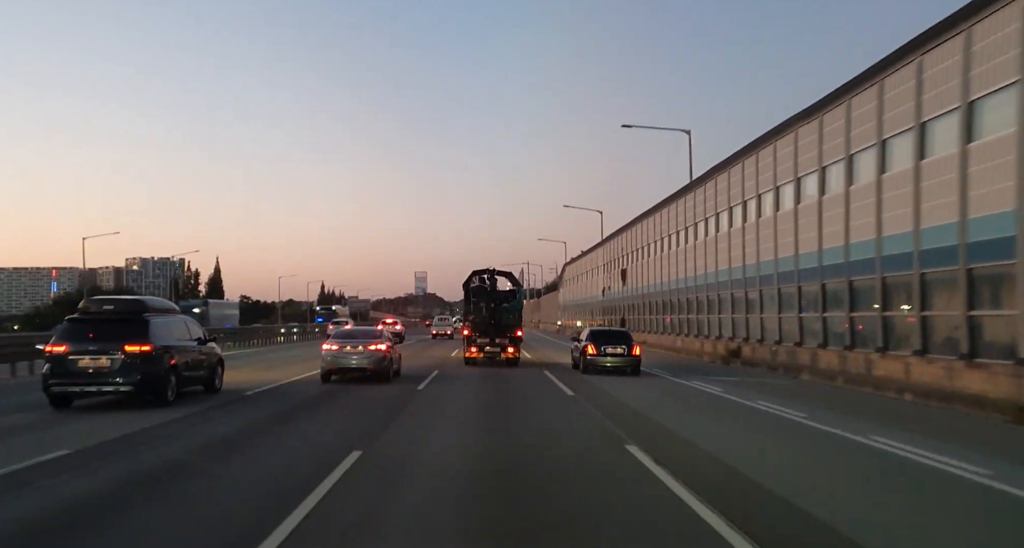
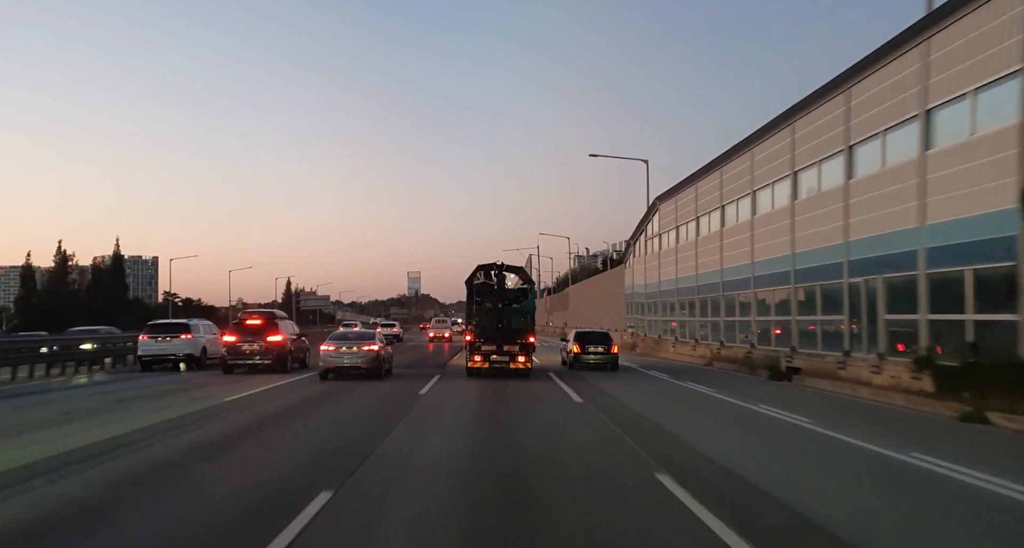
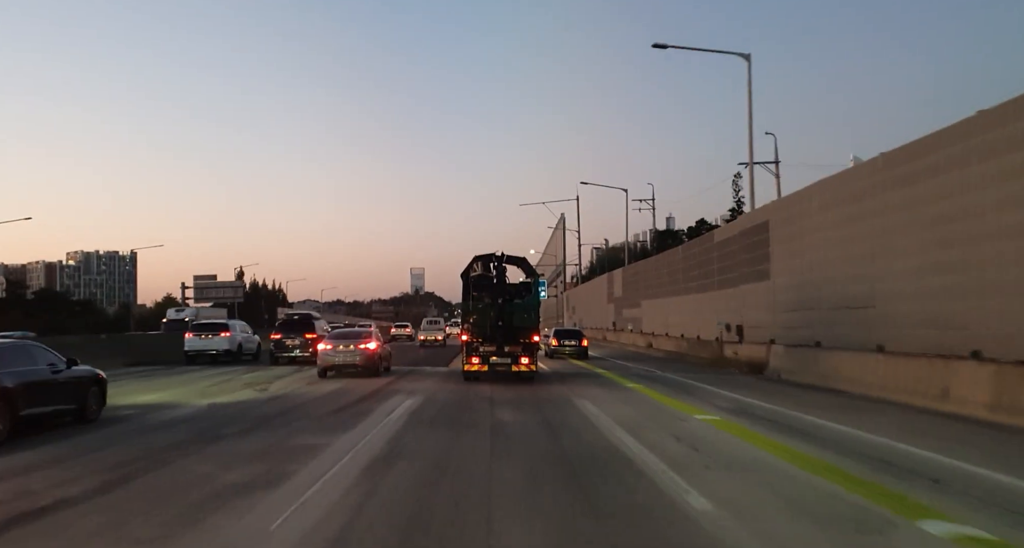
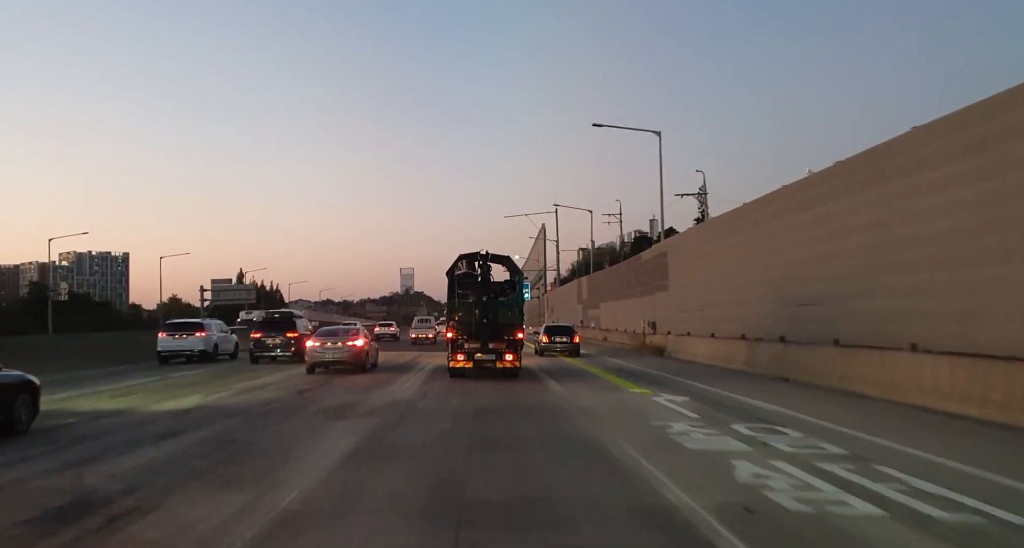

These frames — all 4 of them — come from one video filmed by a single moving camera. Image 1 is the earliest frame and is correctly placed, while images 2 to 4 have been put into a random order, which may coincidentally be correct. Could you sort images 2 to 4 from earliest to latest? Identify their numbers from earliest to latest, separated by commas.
2, 4, 3
